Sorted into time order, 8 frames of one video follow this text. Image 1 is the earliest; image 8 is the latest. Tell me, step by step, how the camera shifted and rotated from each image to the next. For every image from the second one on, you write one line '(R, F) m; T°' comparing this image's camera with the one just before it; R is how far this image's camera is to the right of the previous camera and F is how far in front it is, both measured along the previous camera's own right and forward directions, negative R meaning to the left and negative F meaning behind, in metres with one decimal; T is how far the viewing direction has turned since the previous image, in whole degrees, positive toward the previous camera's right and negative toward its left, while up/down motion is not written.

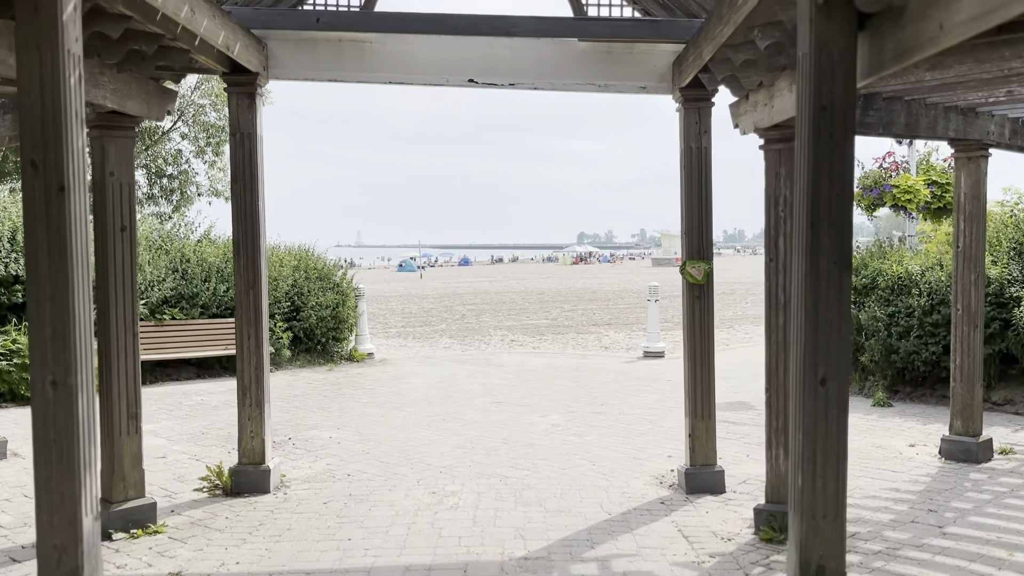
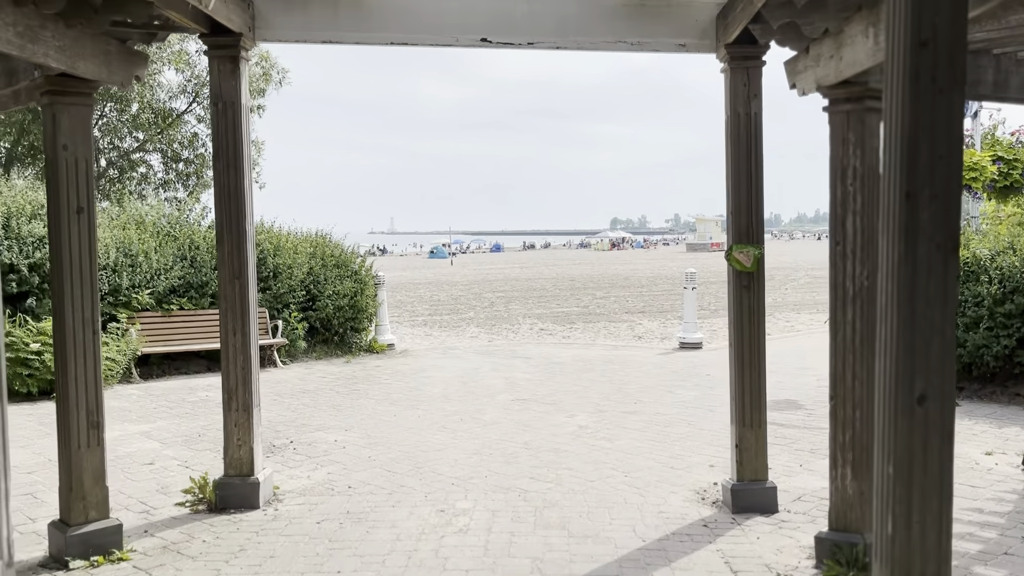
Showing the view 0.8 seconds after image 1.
(+0.1, +0.7) m; -2°
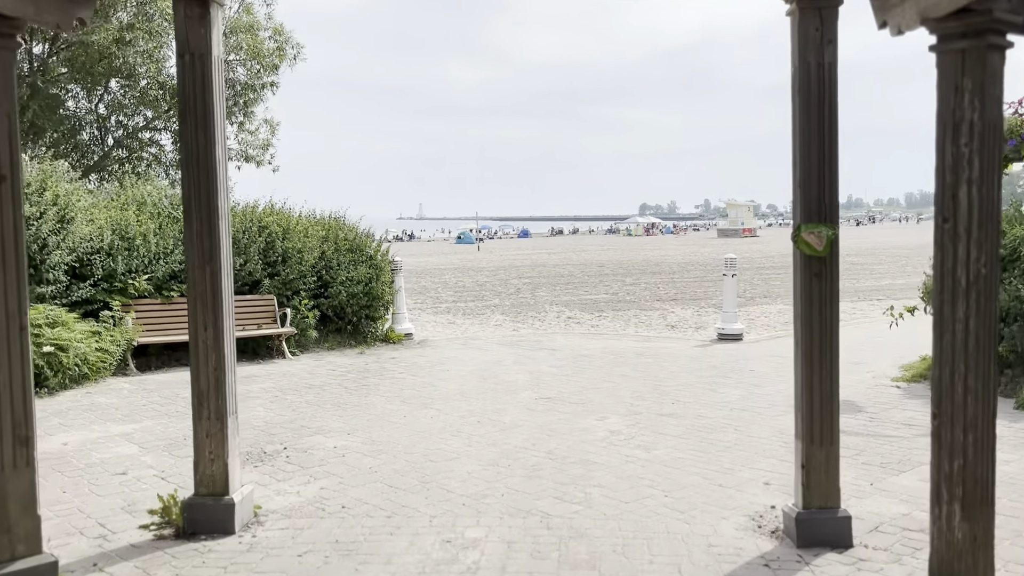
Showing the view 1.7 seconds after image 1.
(0.0, +0.8) m; -2°
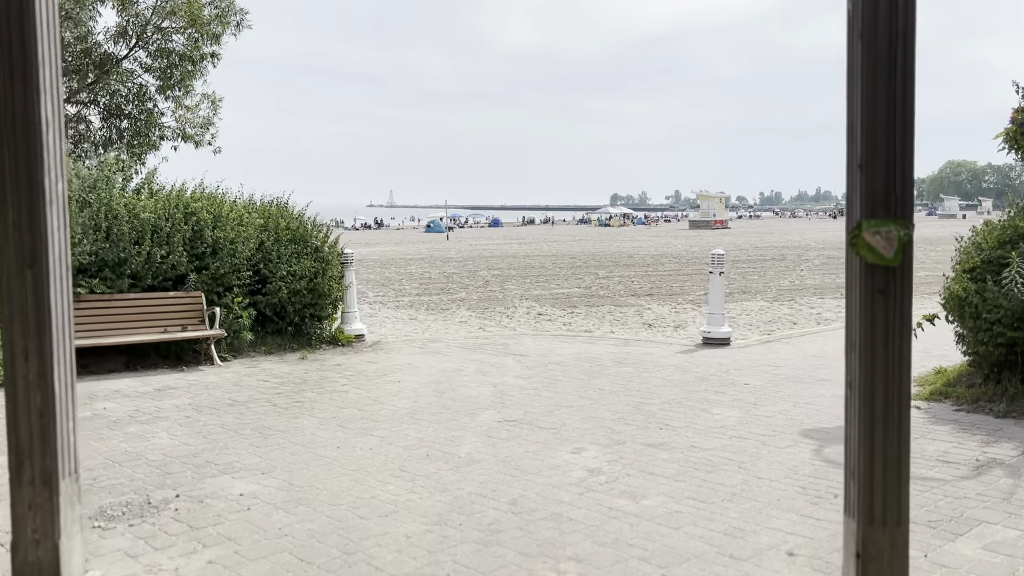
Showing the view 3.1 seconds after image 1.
(+0.1, +1.2) m; +2°
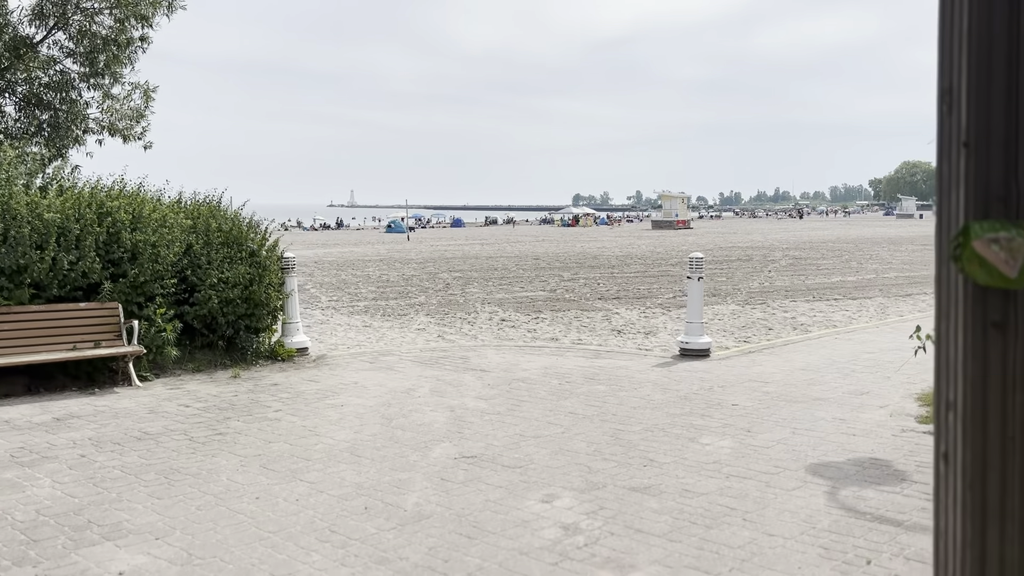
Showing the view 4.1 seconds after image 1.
(0.0, +1.0) m; +2°
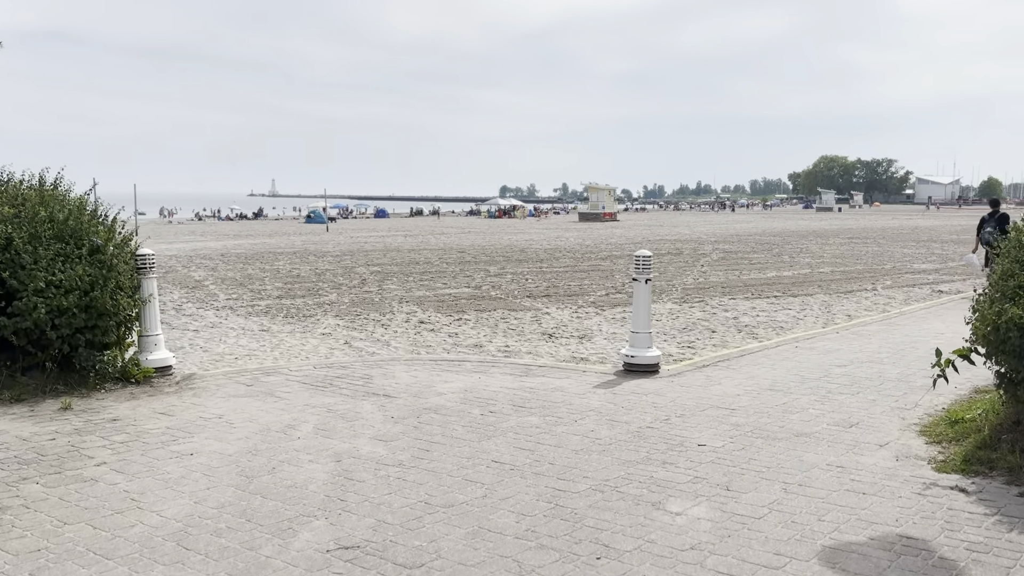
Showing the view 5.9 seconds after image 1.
(+0.1, +1.6) m; +5°
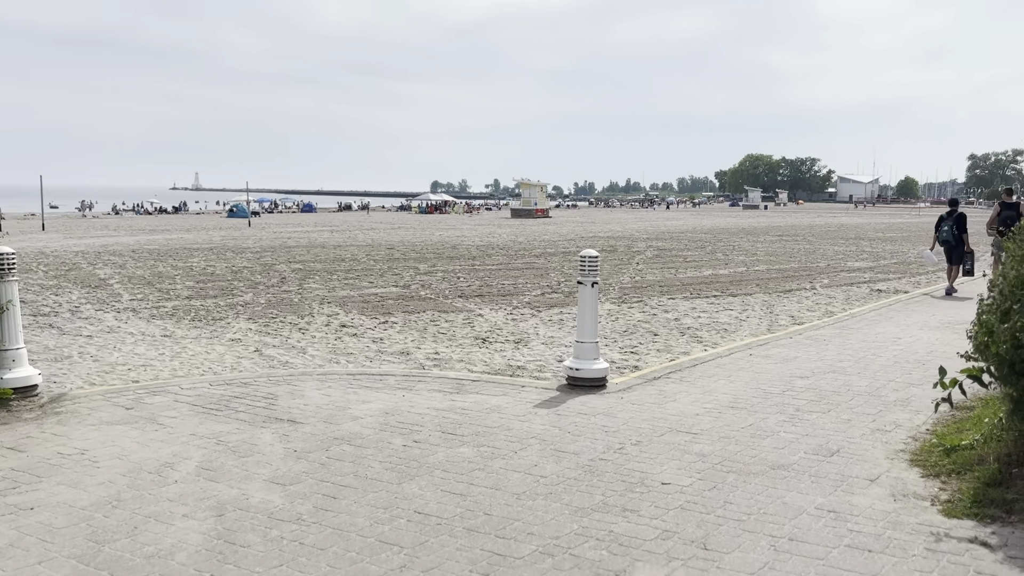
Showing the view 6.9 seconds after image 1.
(0.0, +1.0) m; +4°
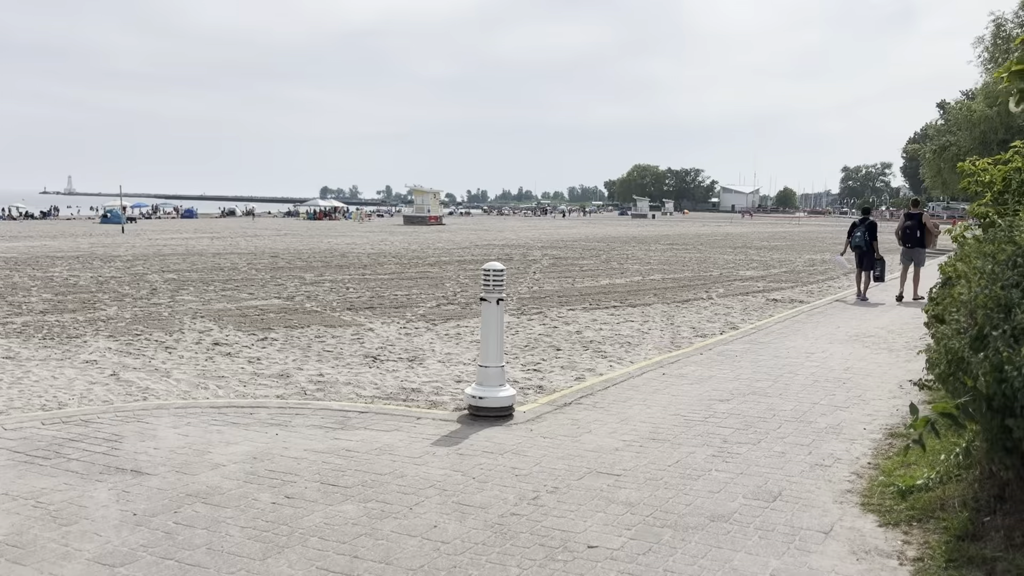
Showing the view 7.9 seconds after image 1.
(0.0, +0.9) m; +7°
